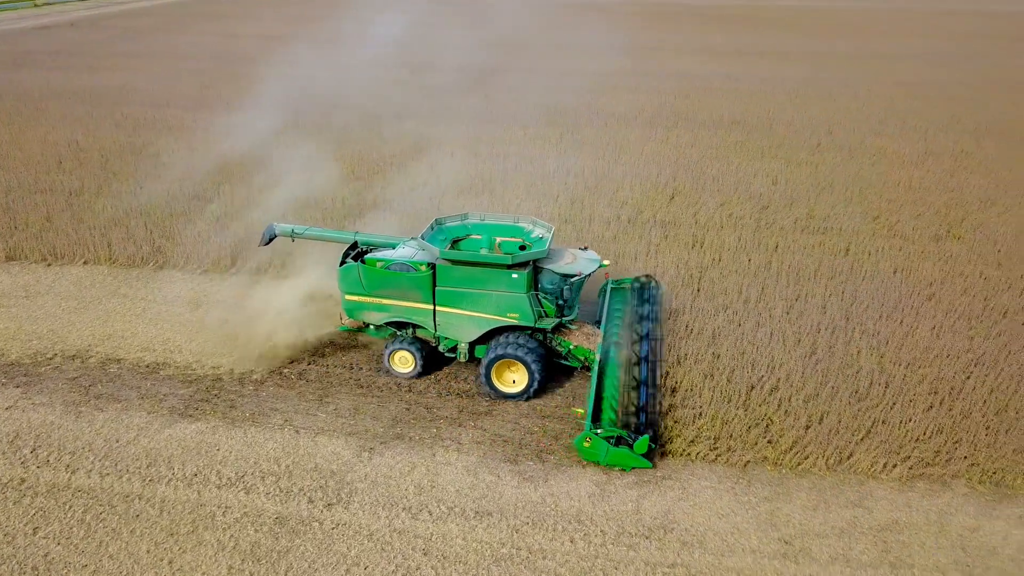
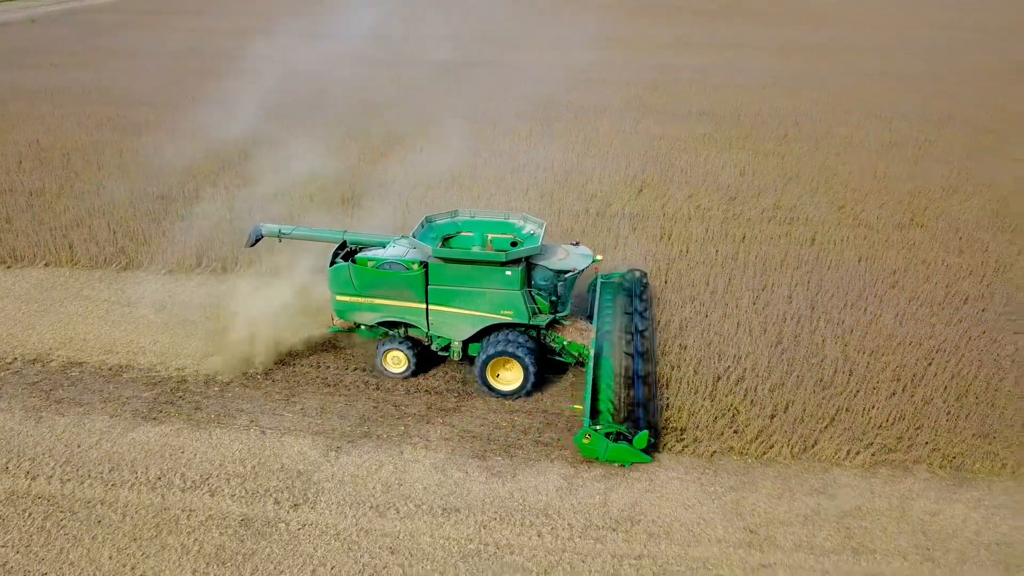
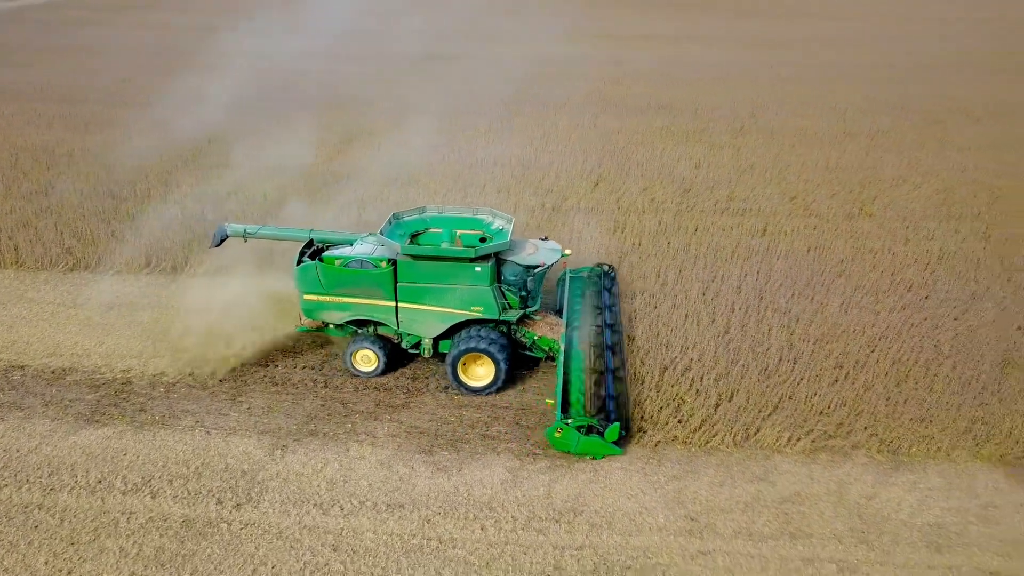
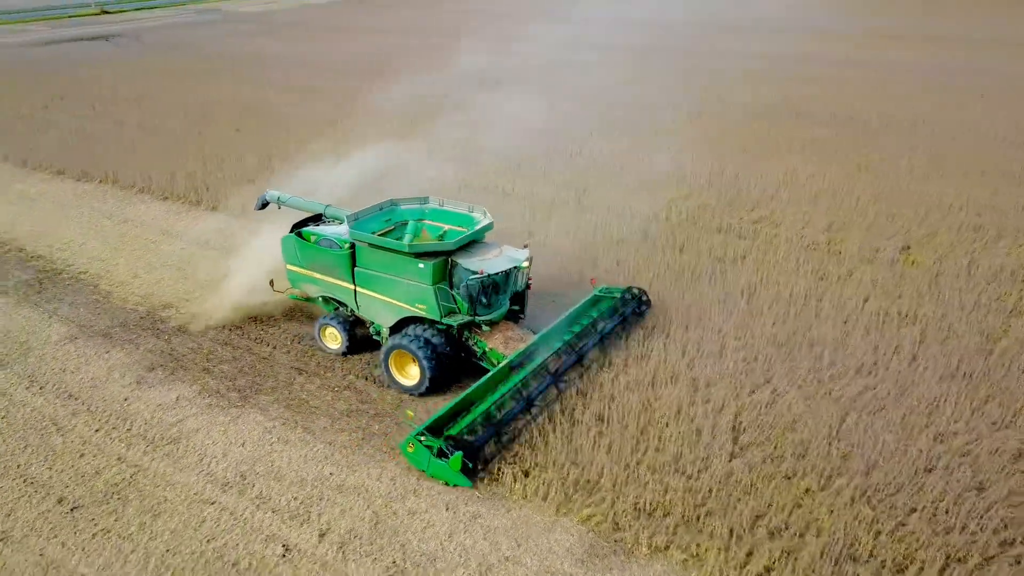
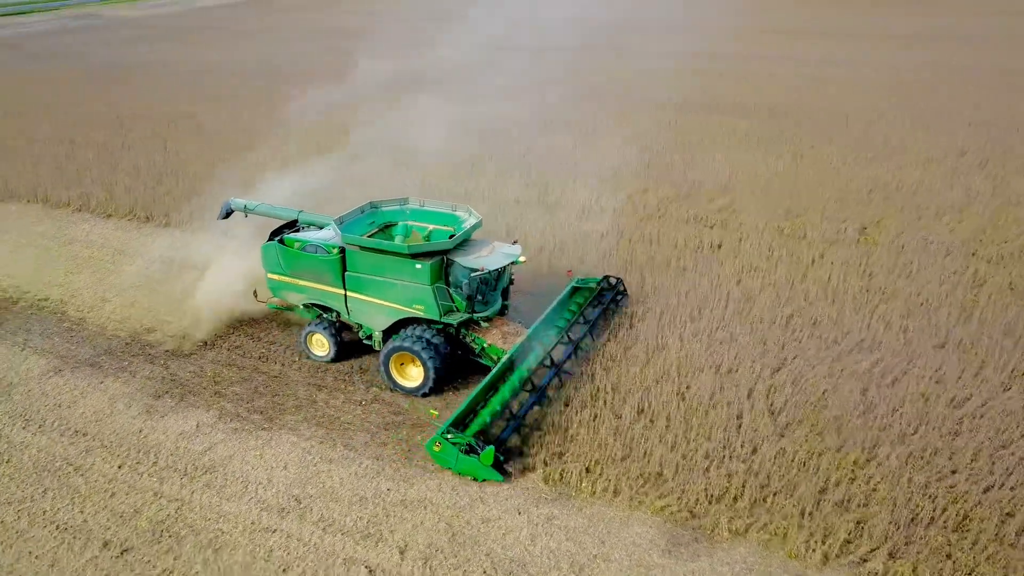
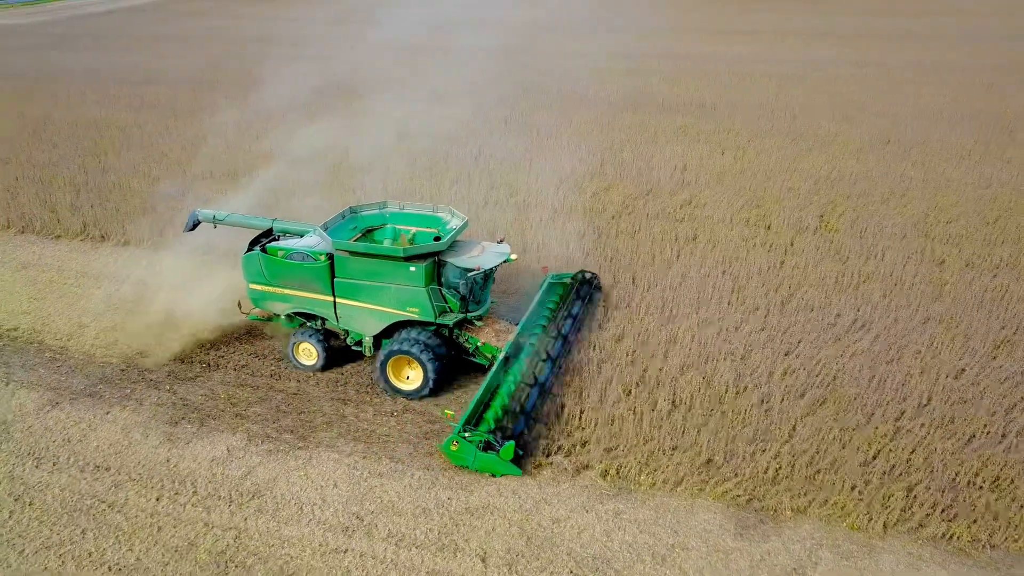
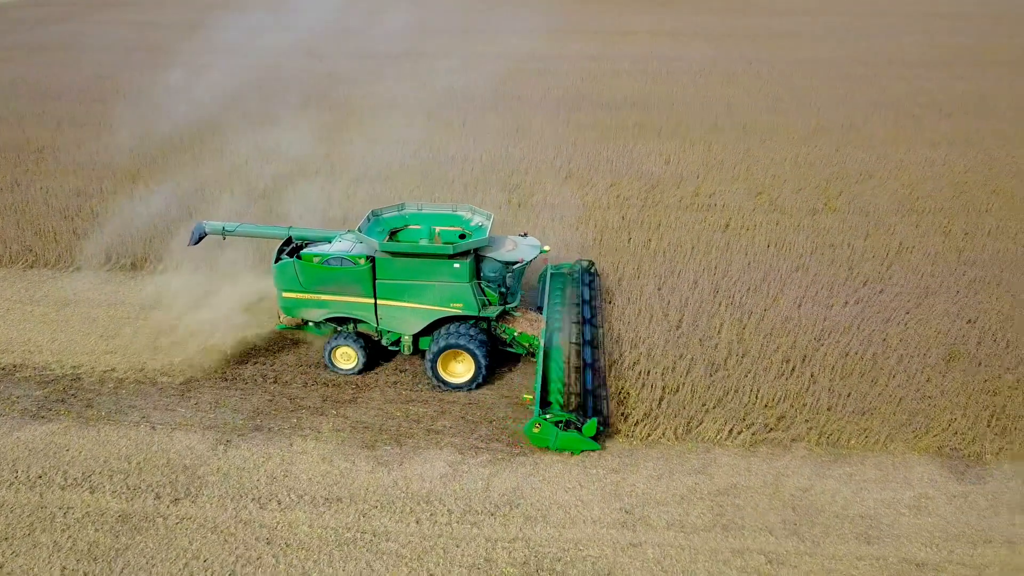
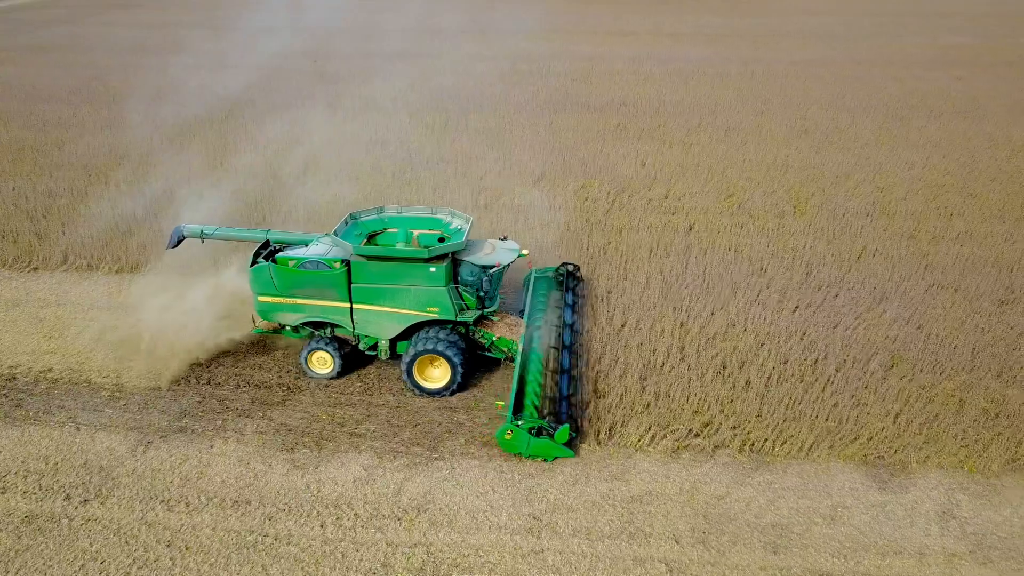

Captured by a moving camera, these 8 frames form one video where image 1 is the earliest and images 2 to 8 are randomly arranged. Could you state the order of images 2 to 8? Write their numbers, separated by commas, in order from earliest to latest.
2, 3, 7, 8, 6, 5, 4
